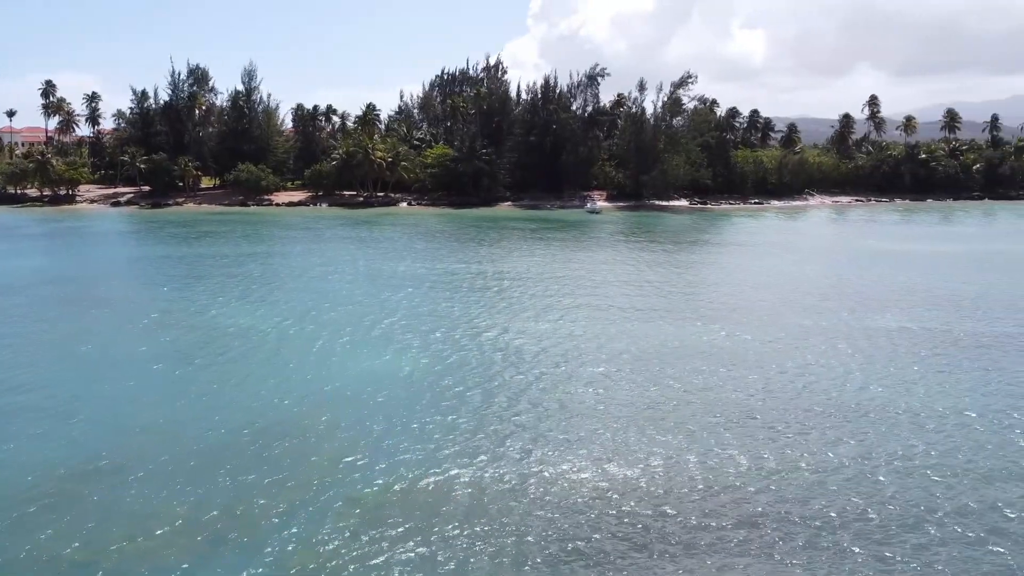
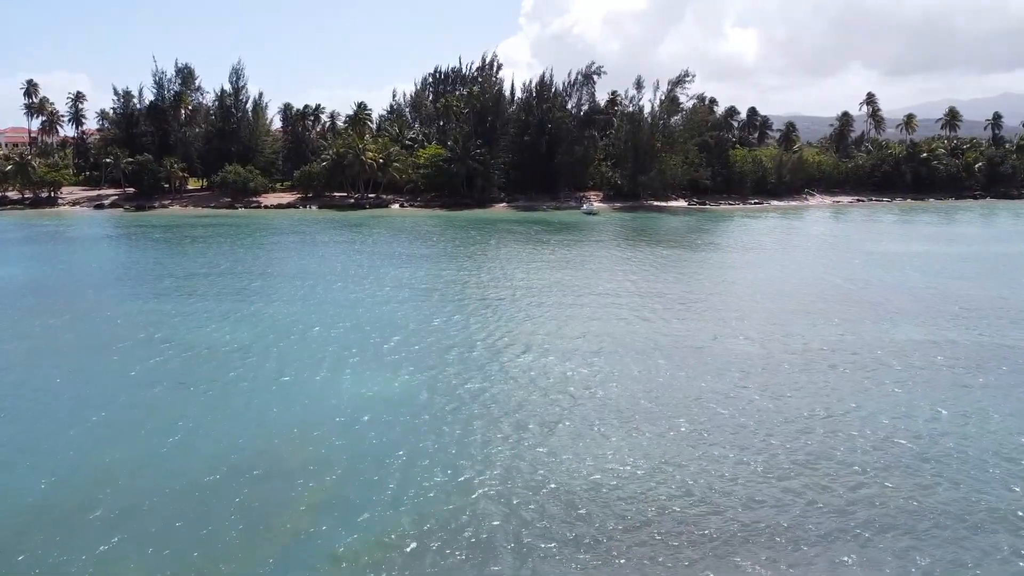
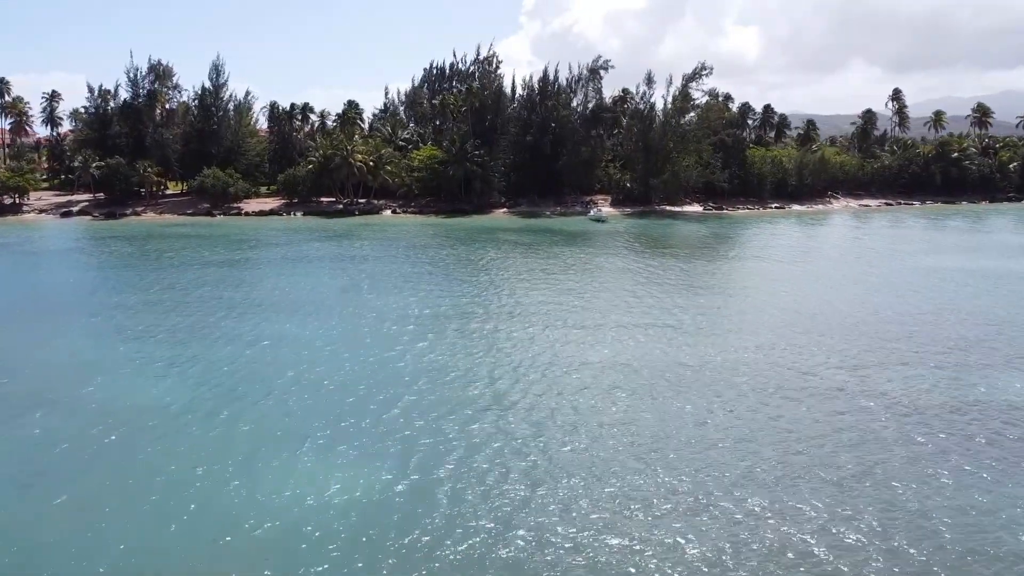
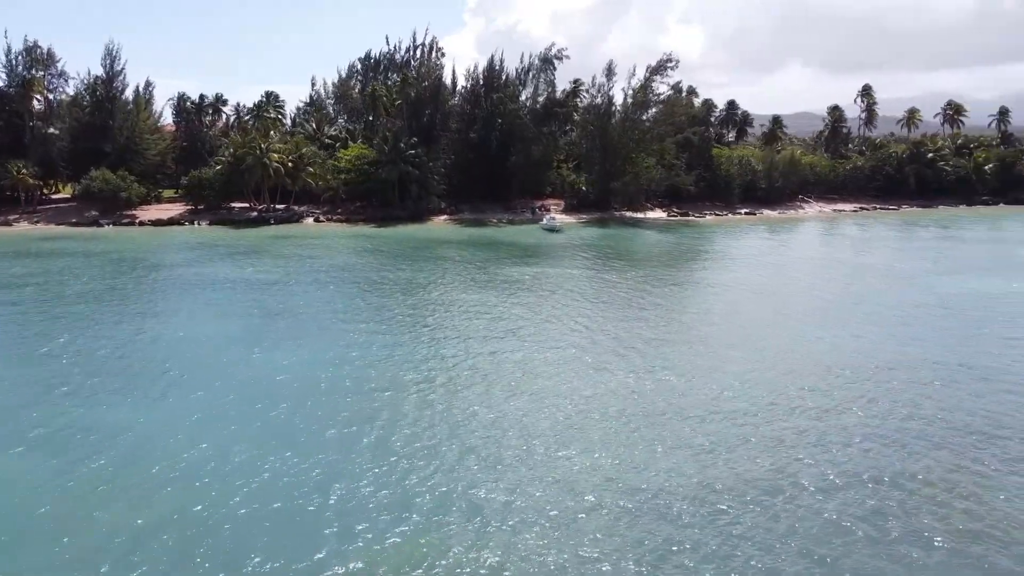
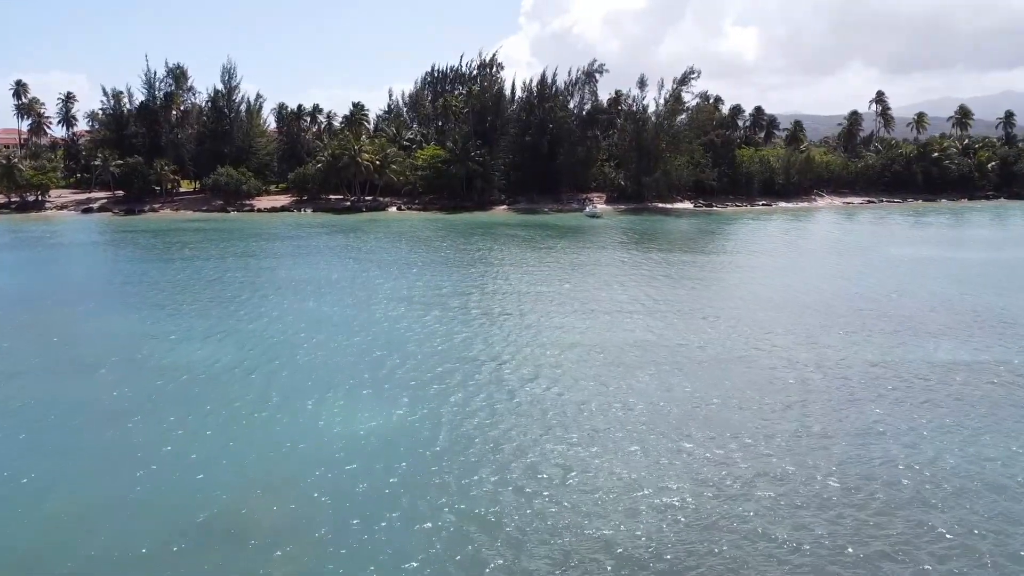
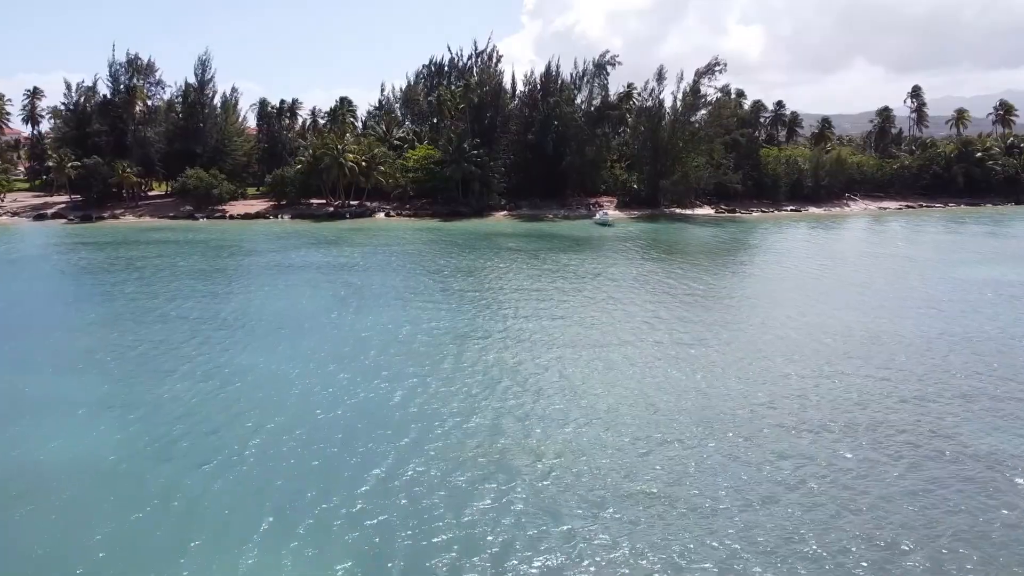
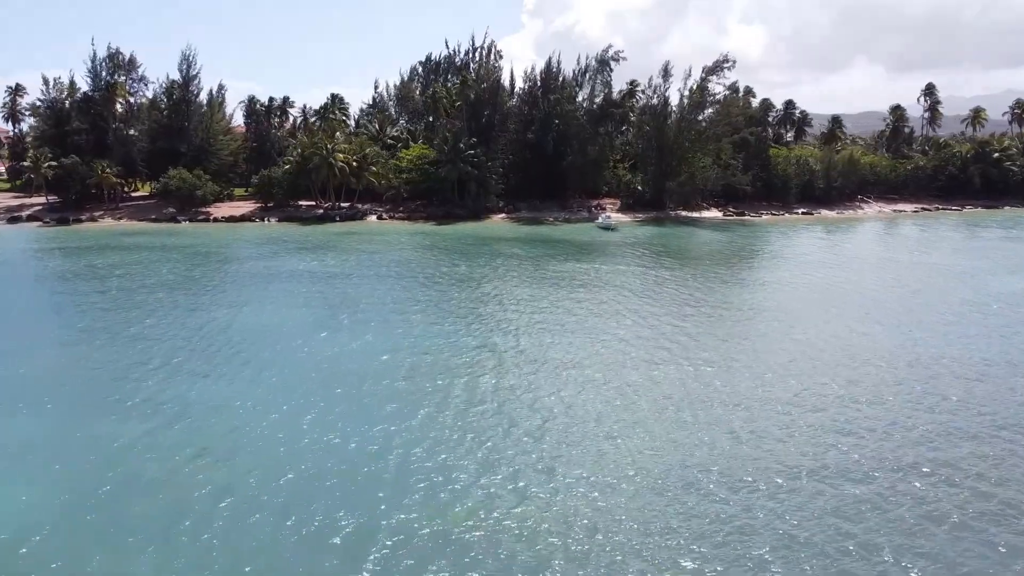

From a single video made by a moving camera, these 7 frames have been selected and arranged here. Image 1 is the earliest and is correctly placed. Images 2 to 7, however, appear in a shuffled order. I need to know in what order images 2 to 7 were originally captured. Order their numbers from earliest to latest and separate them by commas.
2, 5, 3, 6, 7, 4
